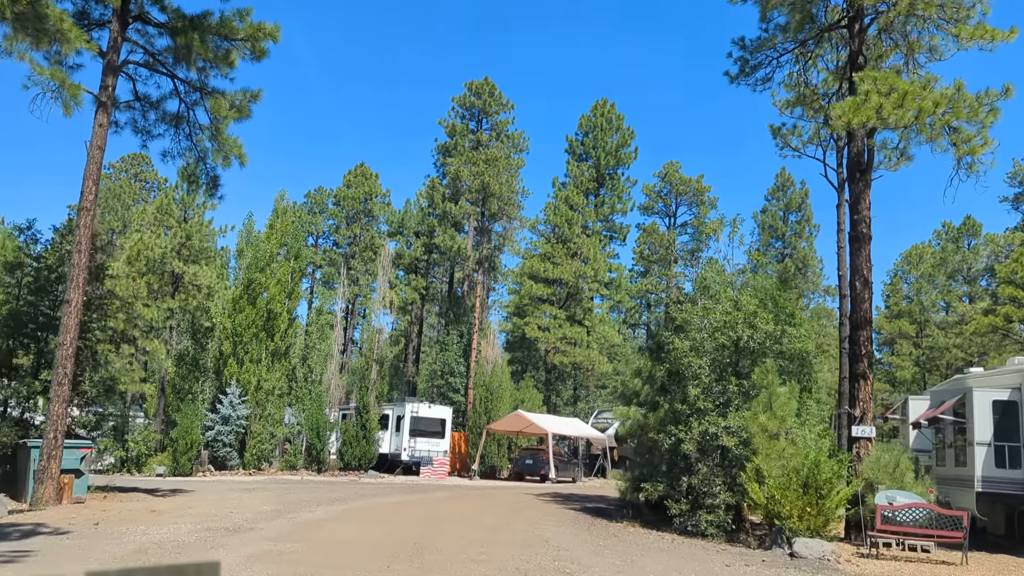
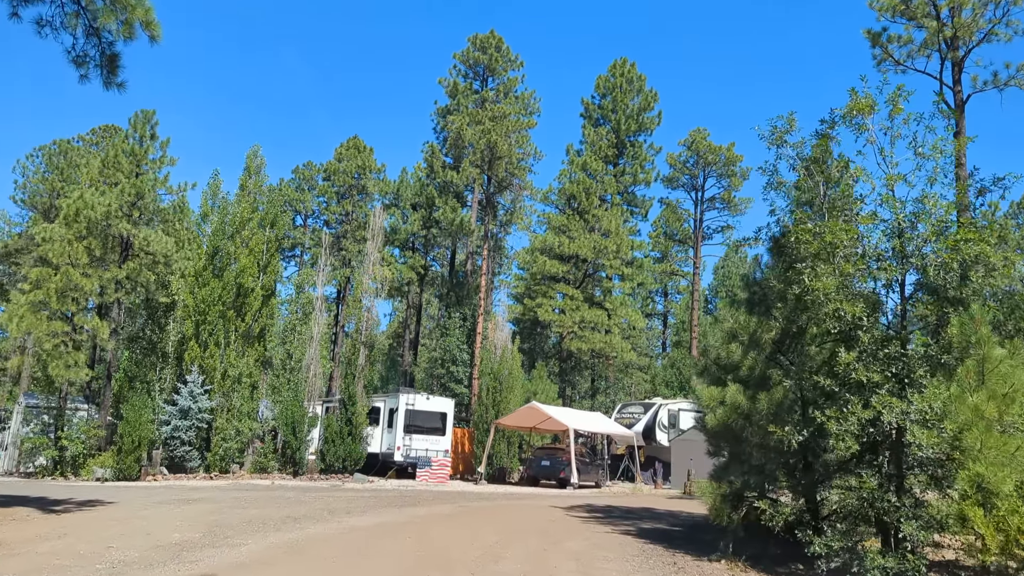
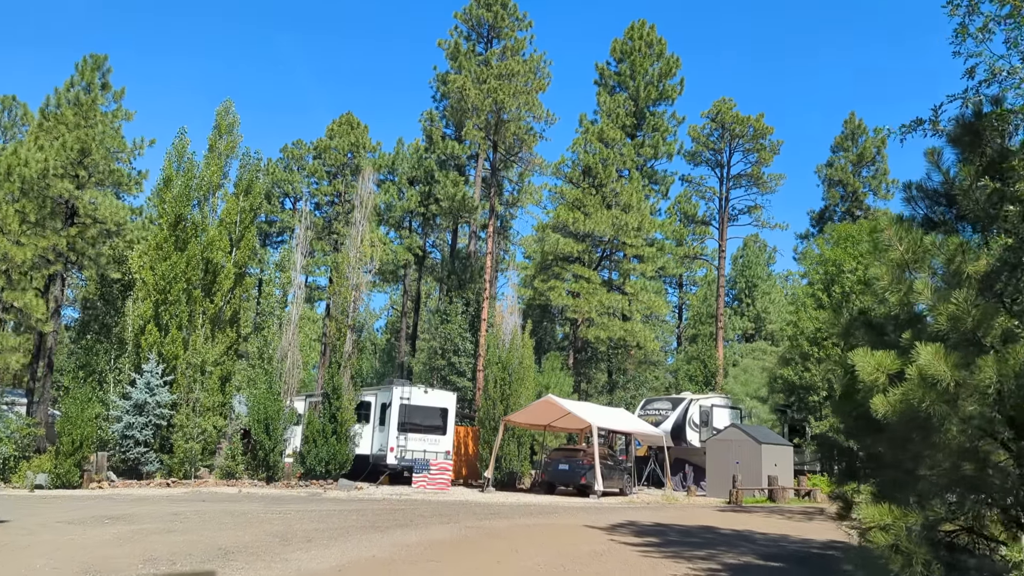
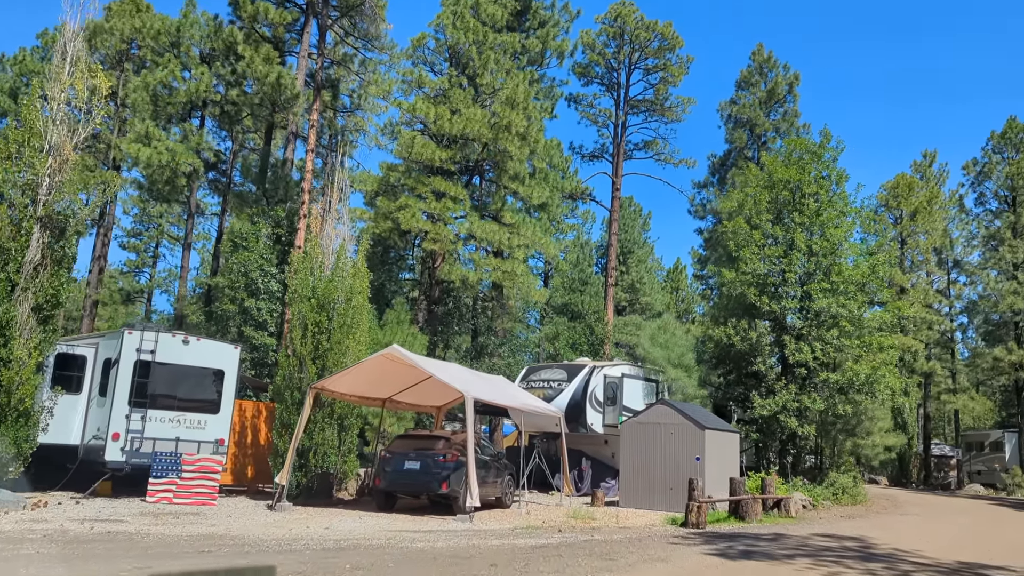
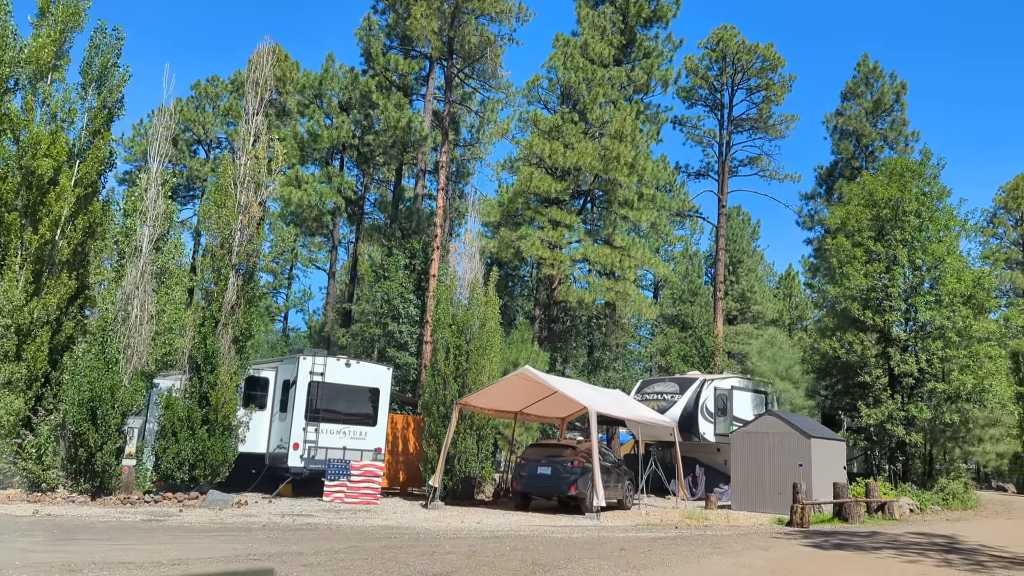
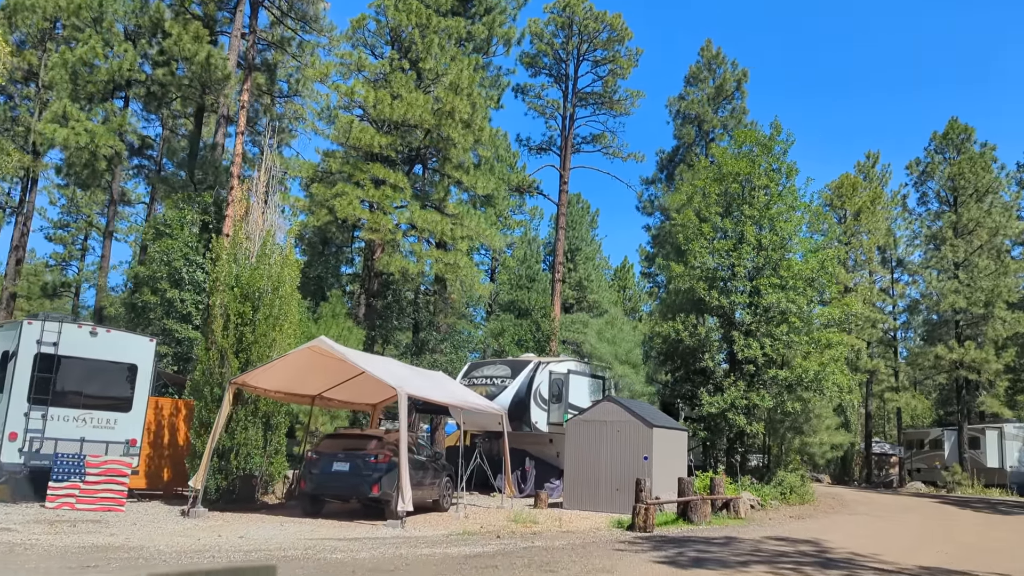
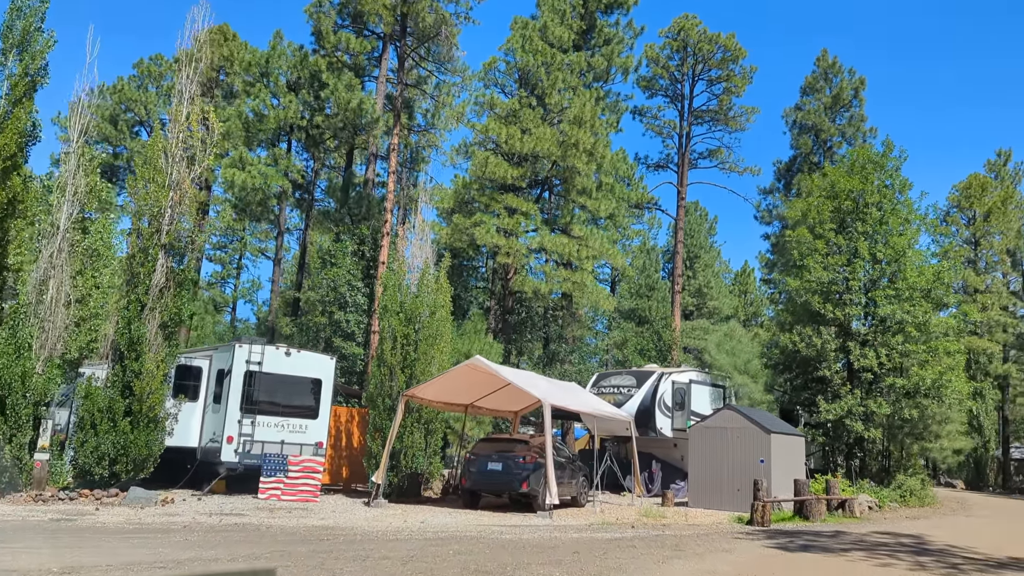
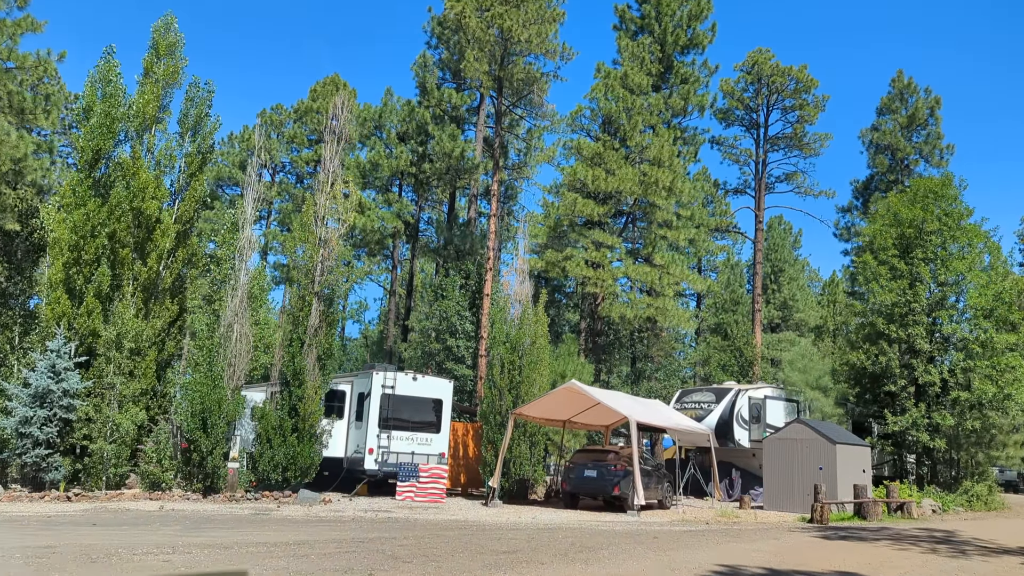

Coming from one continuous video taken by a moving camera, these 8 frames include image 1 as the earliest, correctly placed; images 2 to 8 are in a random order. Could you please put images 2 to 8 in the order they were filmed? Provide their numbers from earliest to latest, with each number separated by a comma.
2, 3, 8, 5, 7, 4, 6
